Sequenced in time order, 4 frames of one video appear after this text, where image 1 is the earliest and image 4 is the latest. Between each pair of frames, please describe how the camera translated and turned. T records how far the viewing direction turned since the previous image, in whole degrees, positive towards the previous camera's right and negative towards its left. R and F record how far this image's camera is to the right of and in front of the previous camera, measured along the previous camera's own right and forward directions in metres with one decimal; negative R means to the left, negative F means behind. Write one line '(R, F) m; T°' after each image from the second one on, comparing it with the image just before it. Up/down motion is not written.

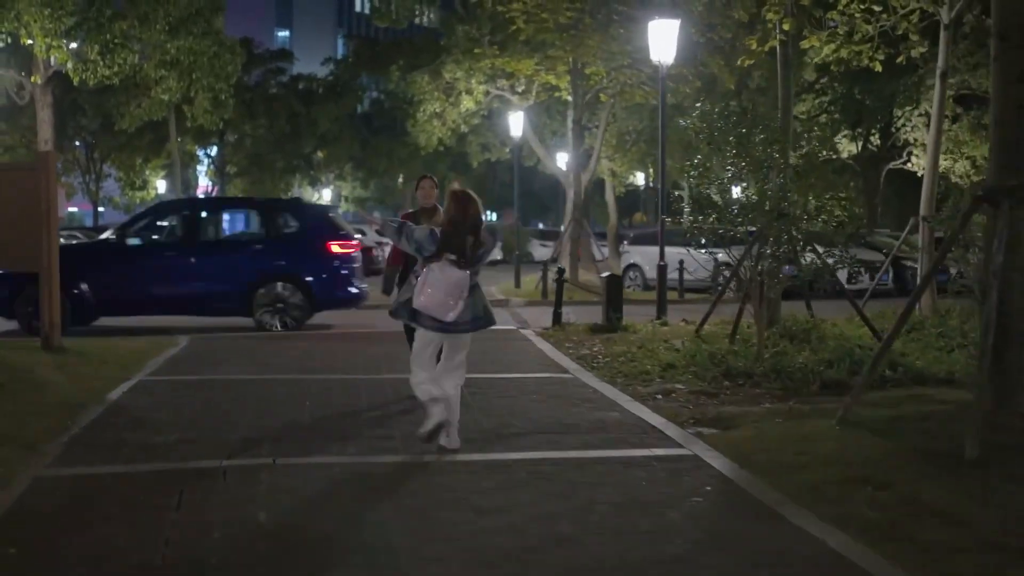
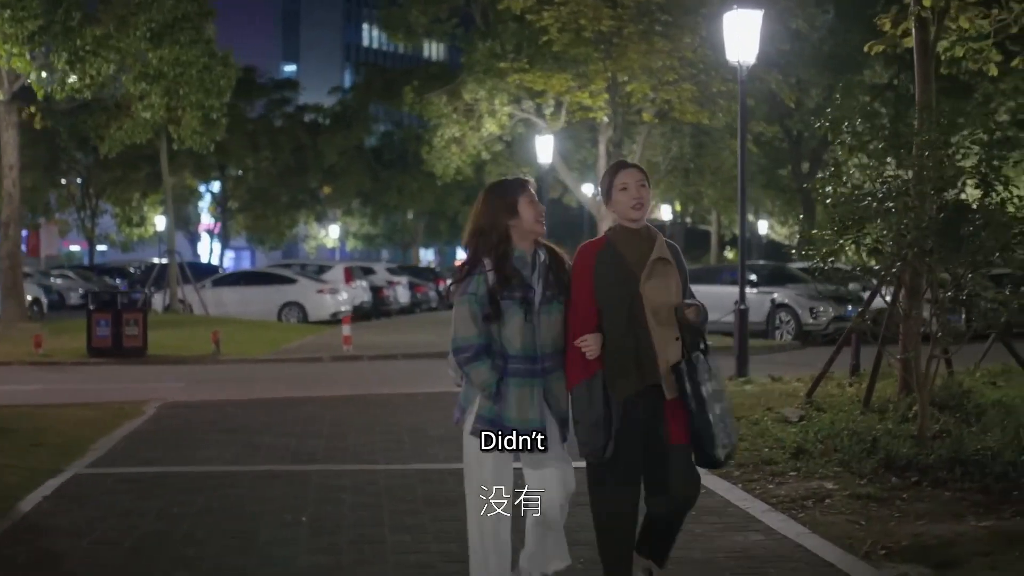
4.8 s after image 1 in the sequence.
(-0.4, +3.3) m; 0°
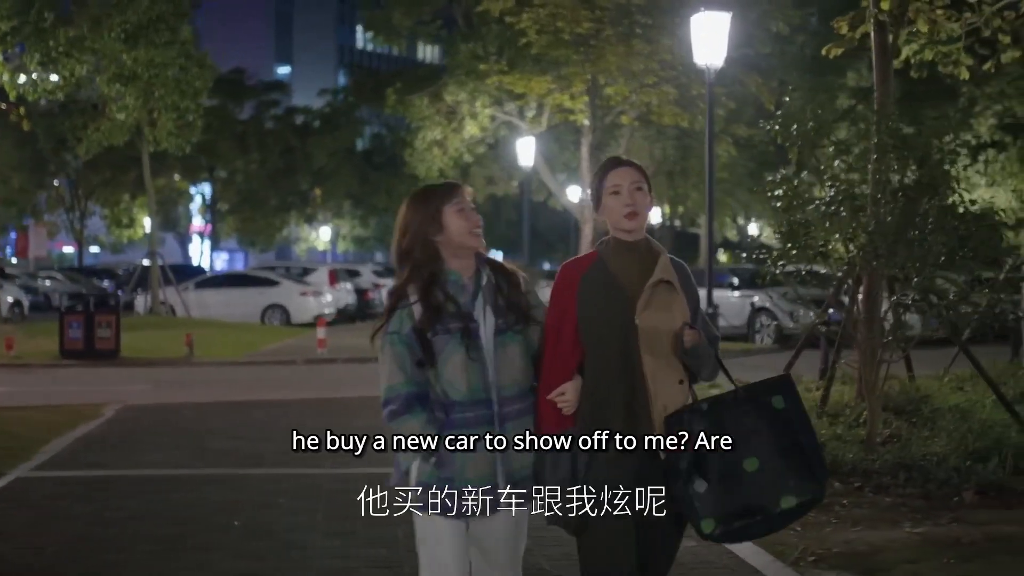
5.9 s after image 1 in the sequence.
(+0.3, +0.1) m; 0°
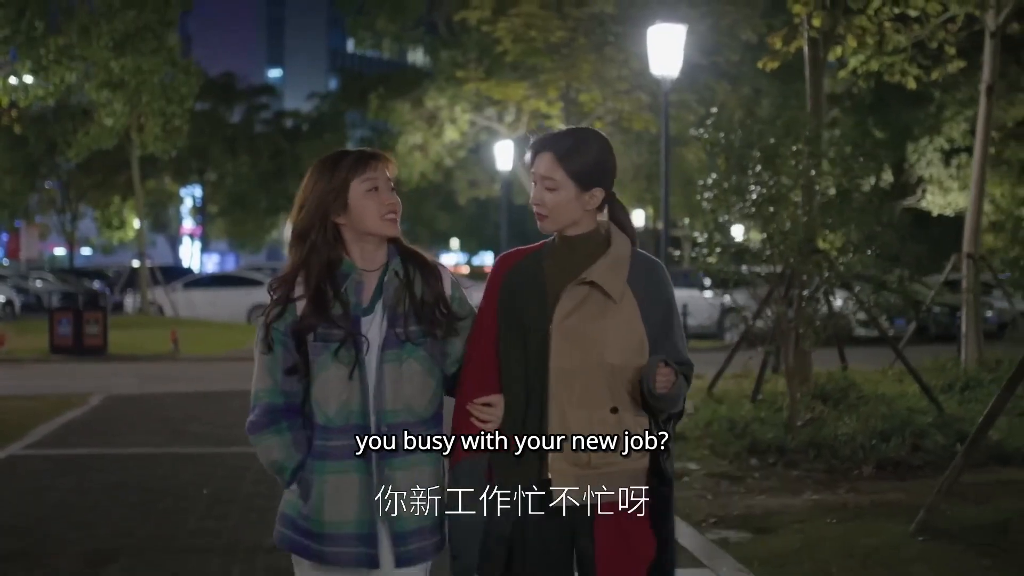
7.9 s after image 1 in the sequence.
(+0.3, -0.8) m; 0°
